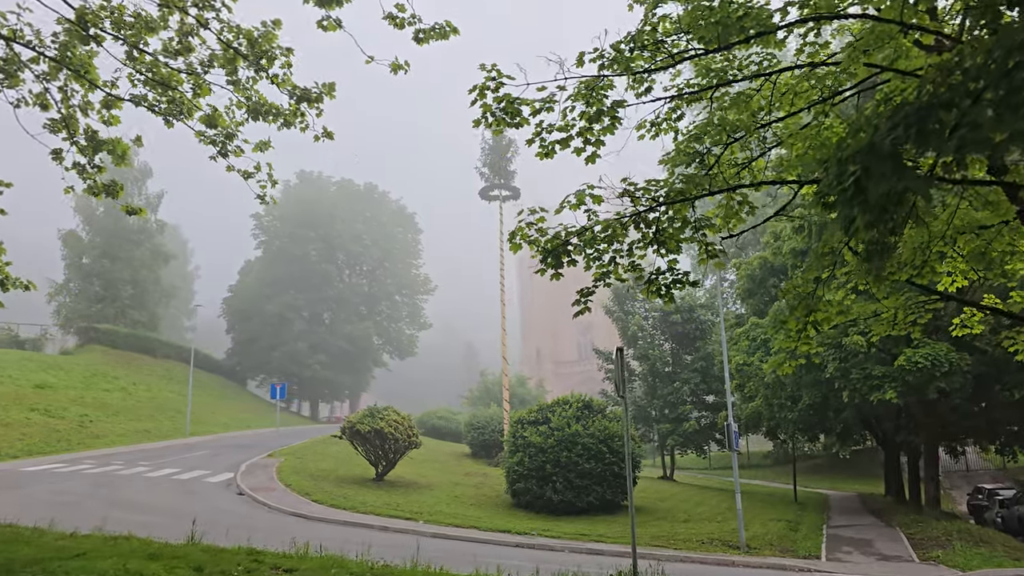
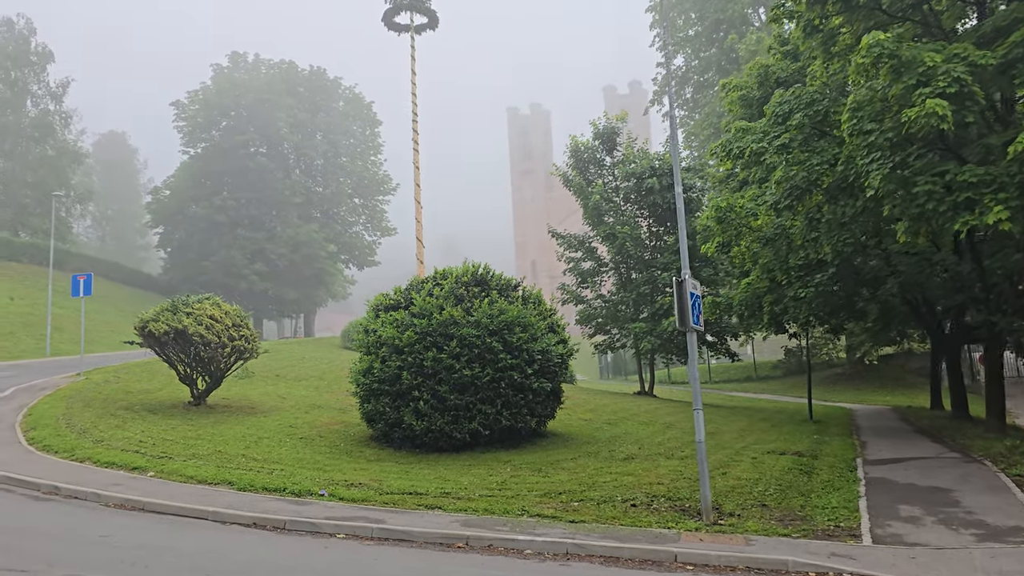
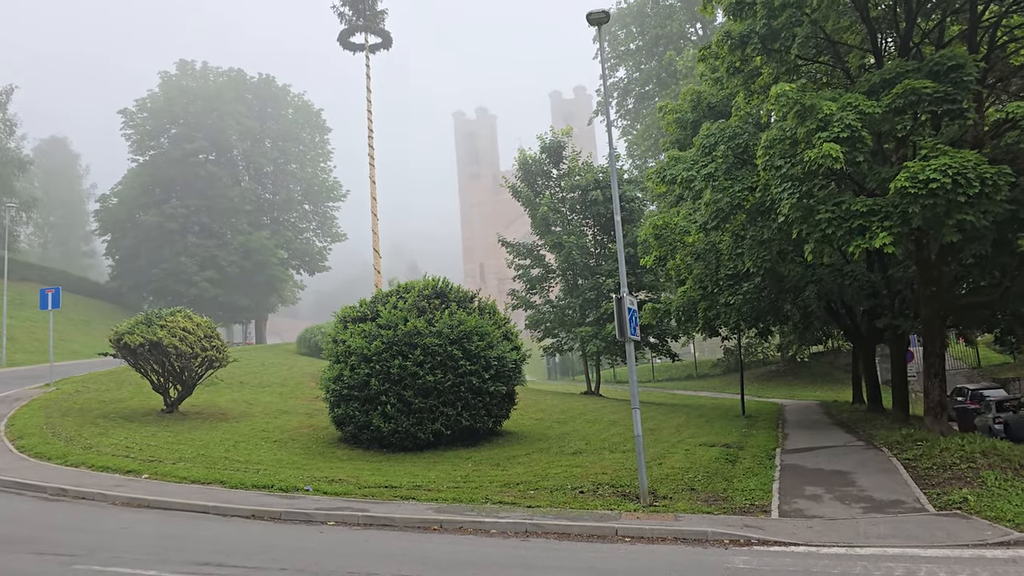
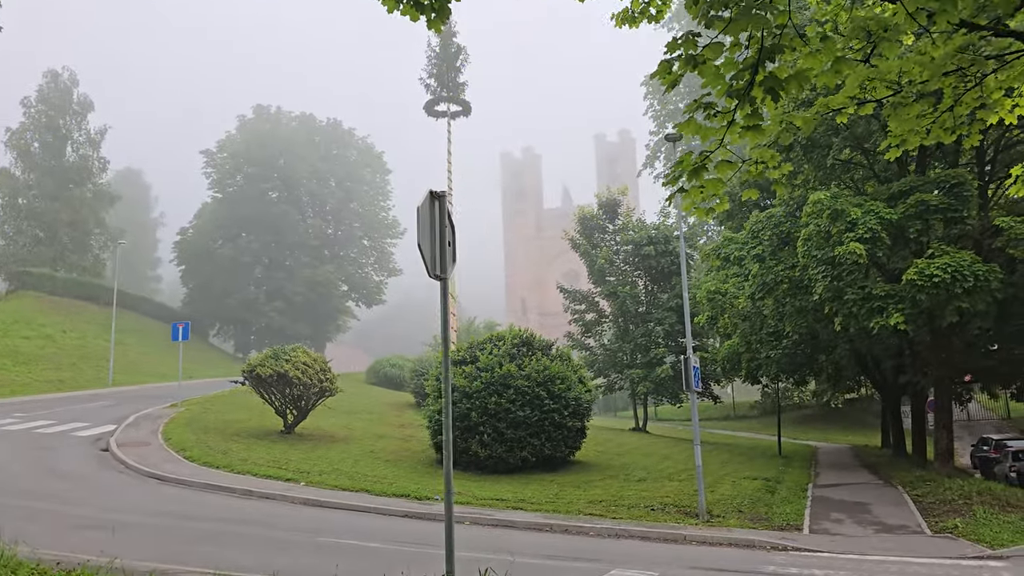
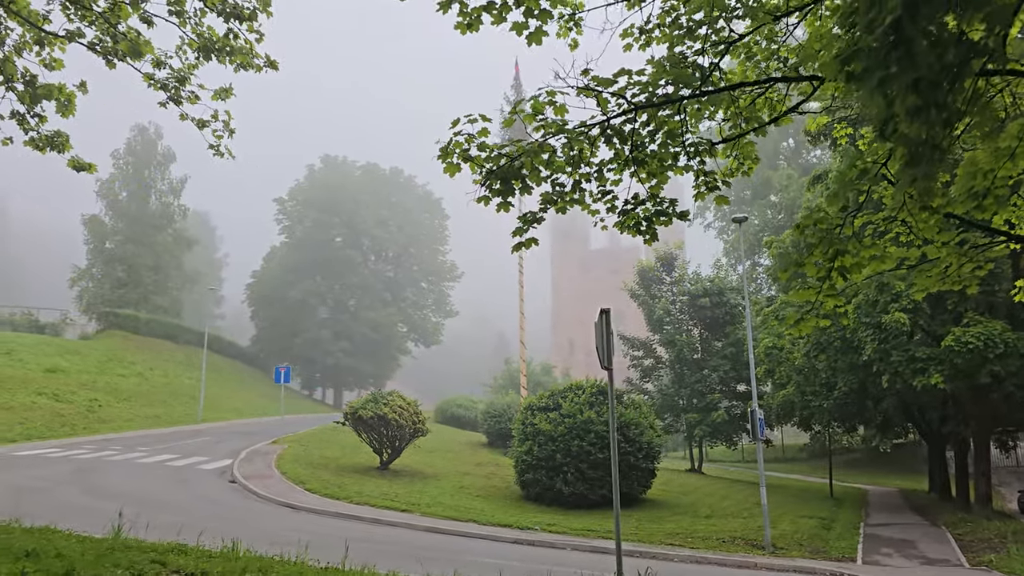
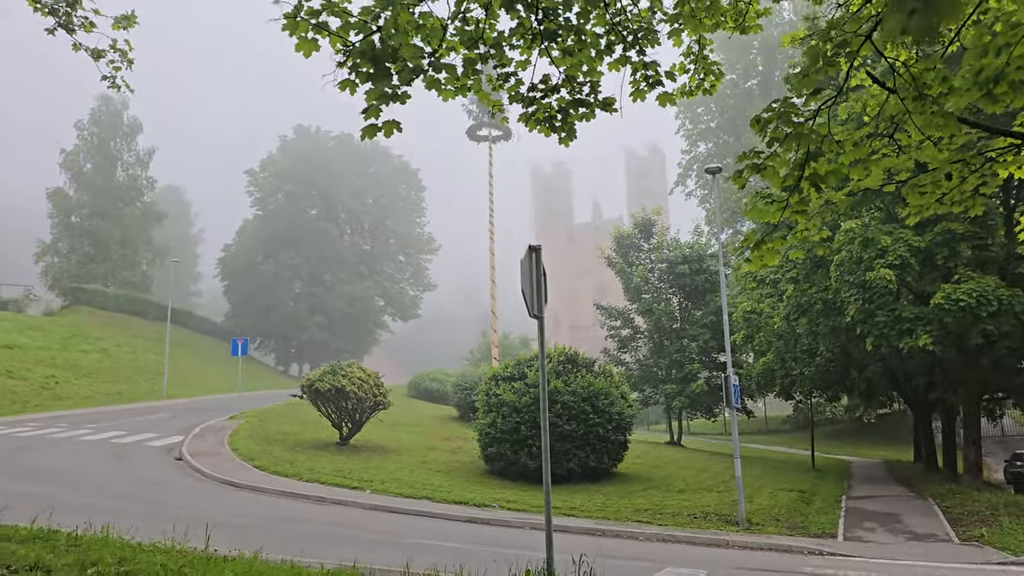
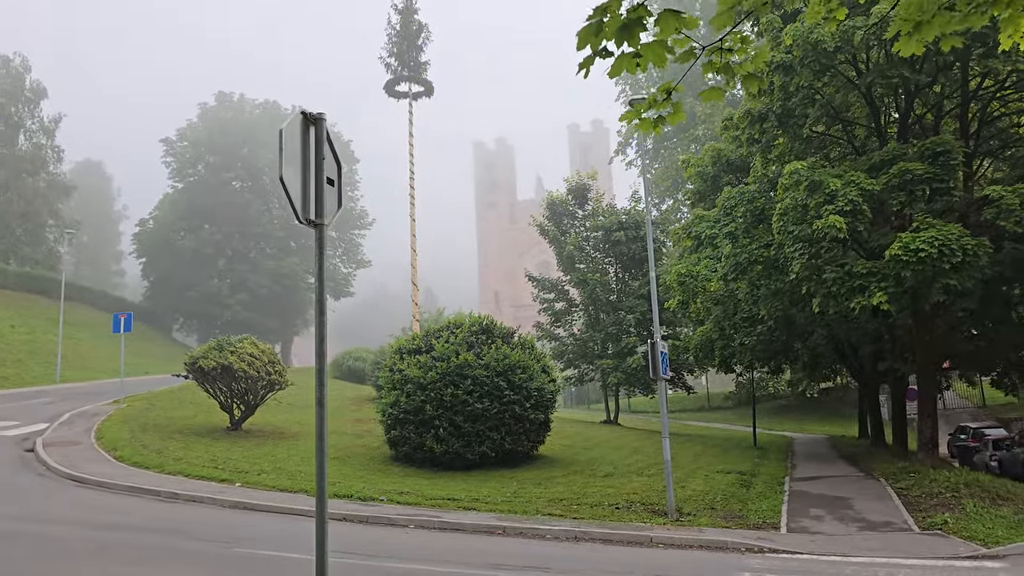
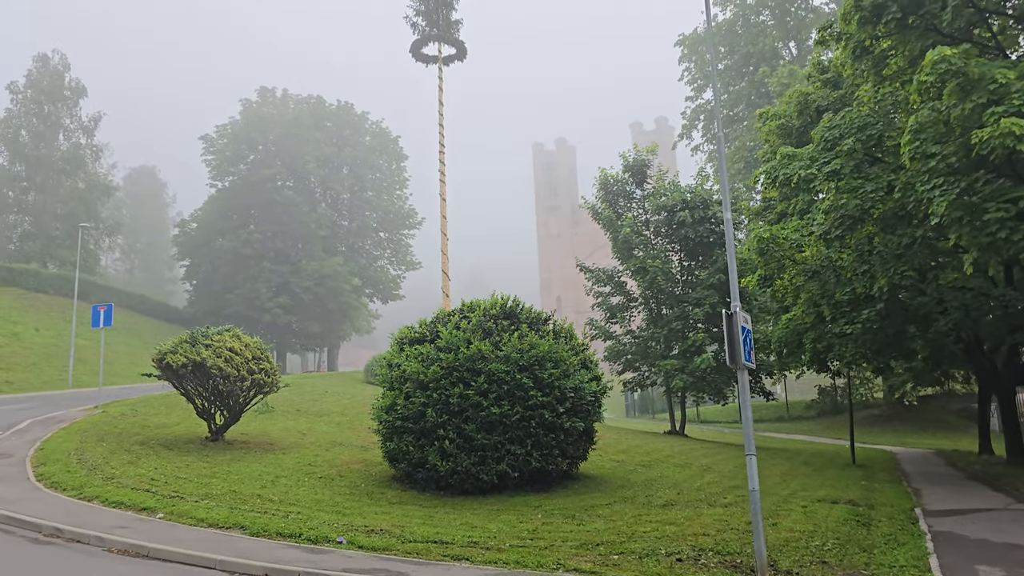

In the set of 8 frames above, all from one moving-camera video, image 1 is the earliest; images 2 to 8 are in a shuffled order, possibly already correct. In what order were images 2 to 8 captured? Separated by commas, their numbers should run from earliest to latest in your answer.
5, 6, 4, 7, 3, 2, 8
